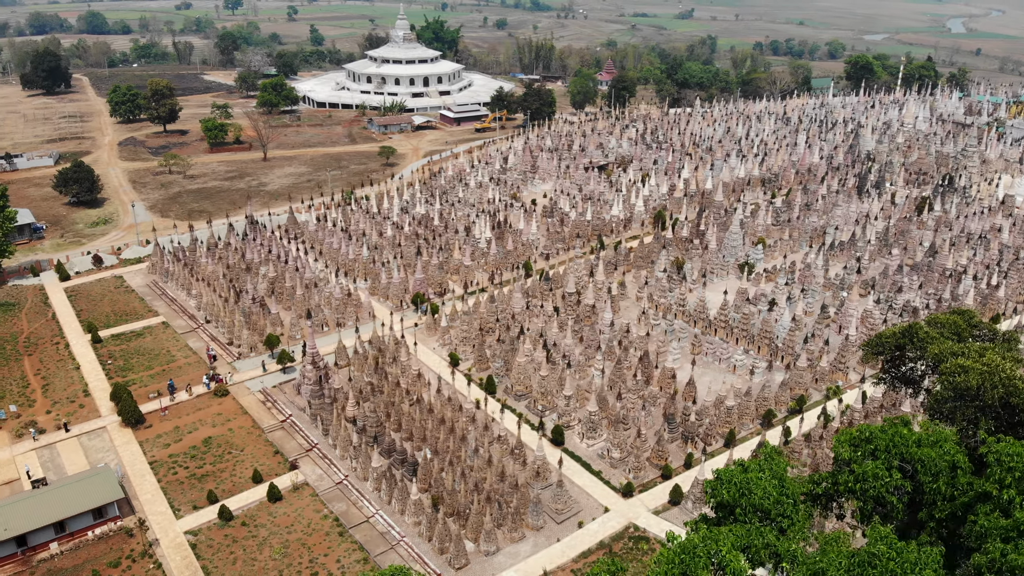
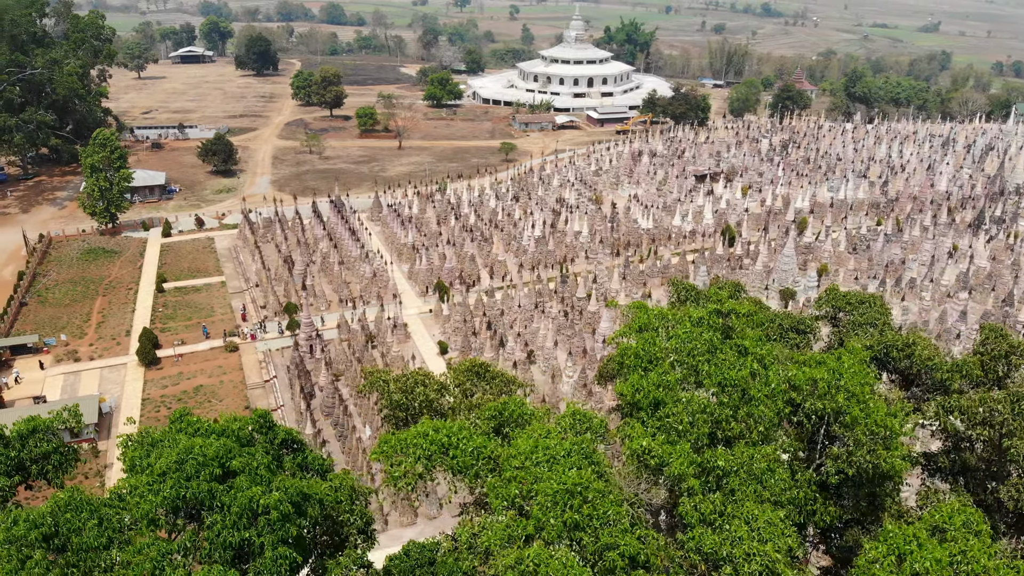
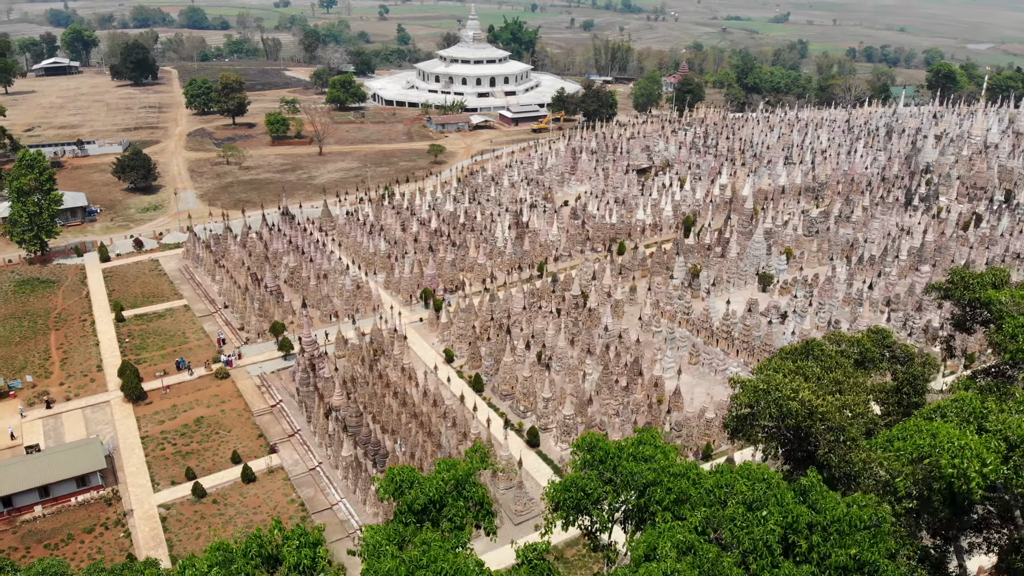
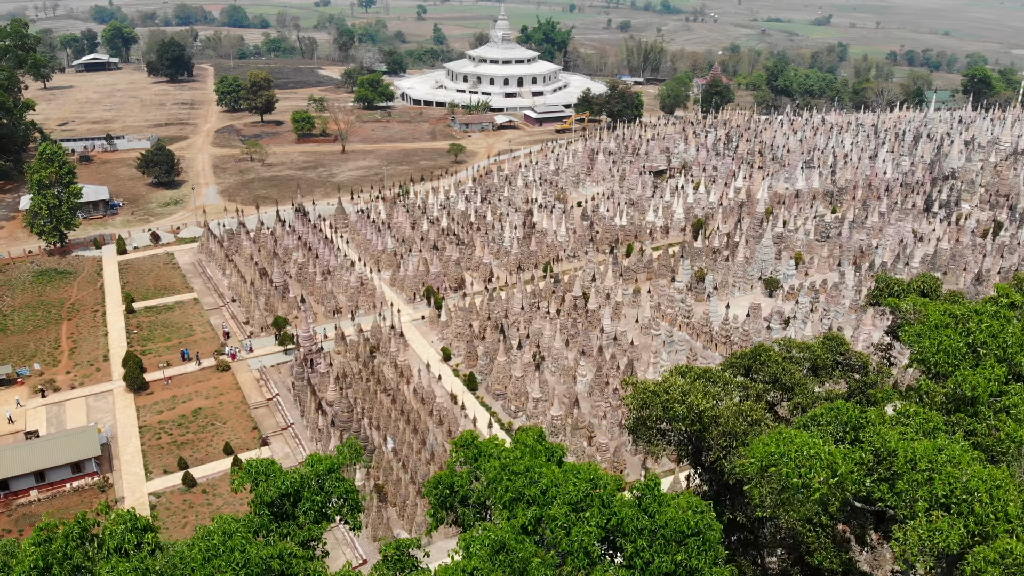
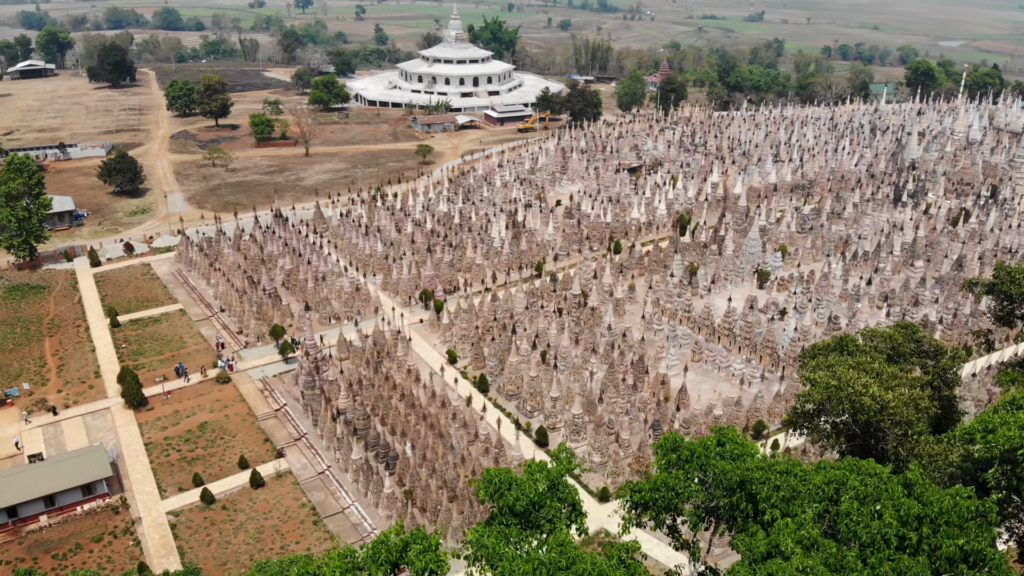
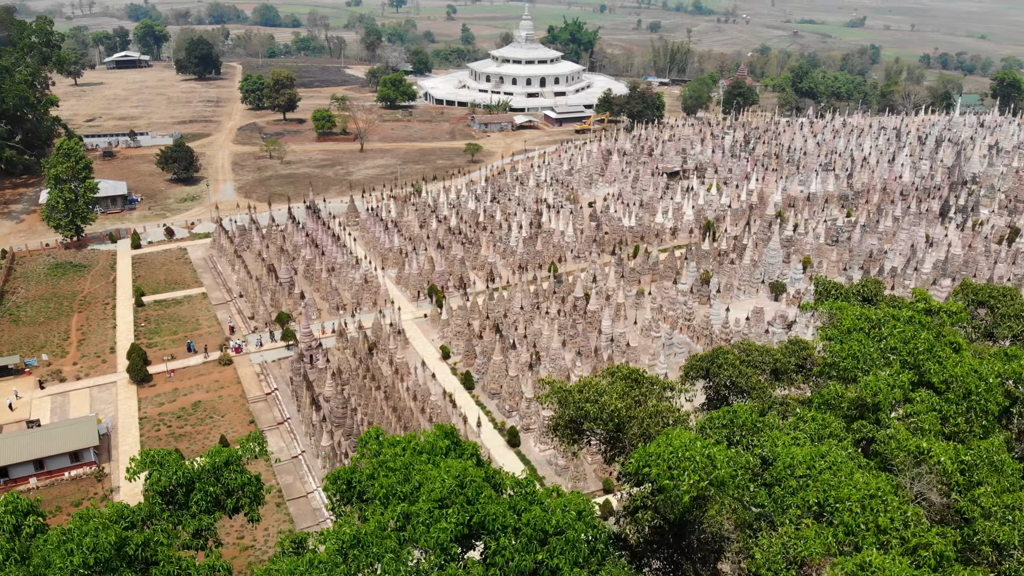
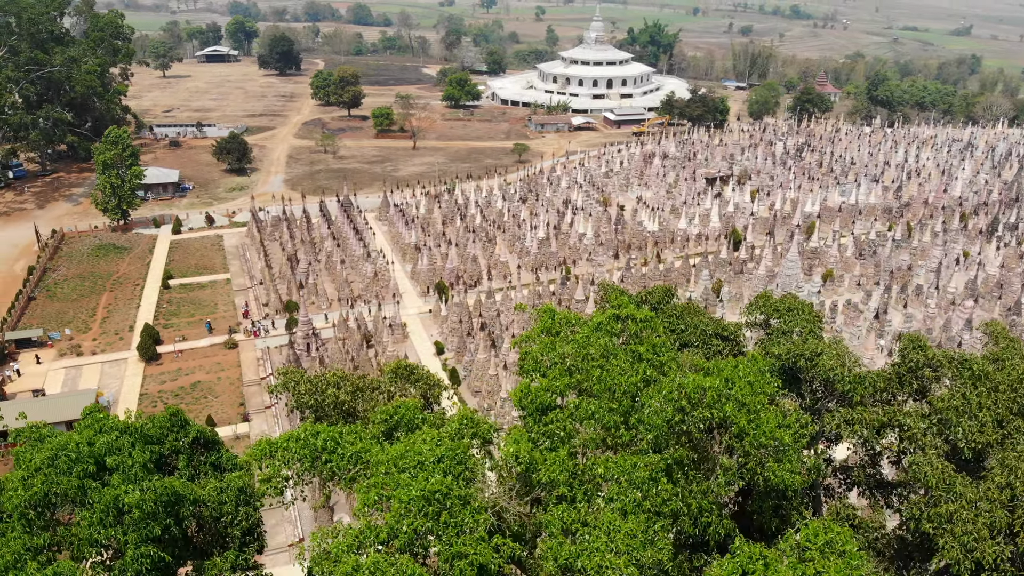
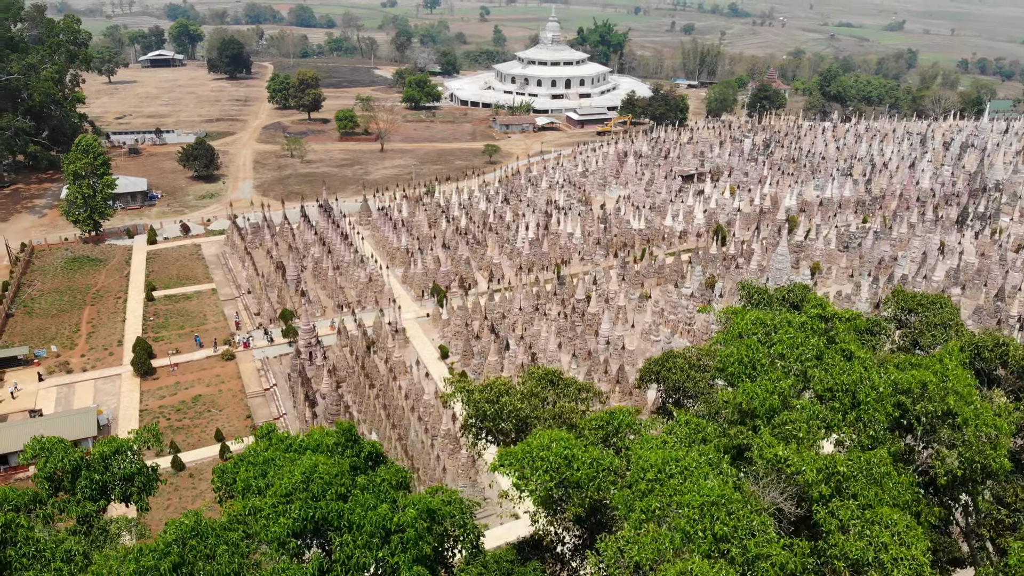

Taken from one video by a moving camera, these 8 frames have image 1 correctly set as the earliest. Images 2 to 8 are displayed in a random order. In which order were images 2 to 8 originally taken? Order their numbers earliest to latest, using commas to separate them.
5, 3, 4, 6, 8, 2, 7
